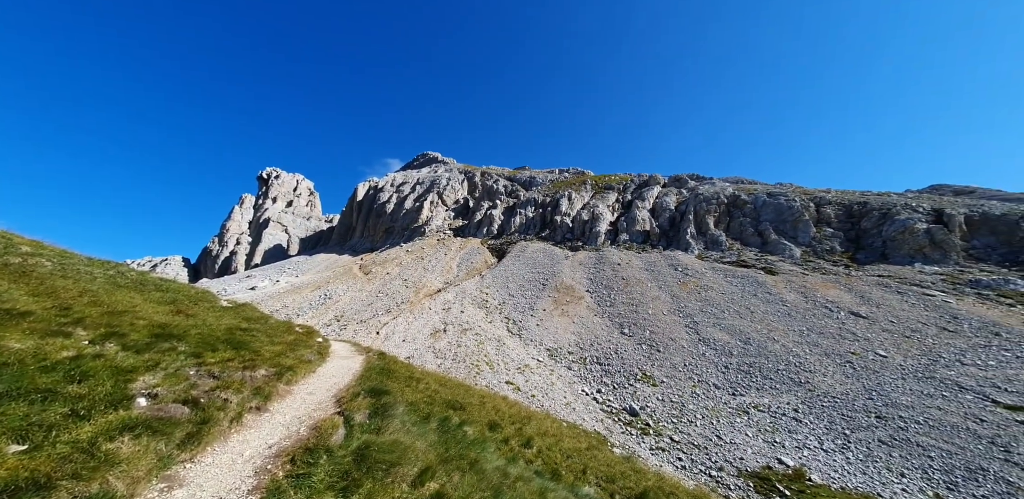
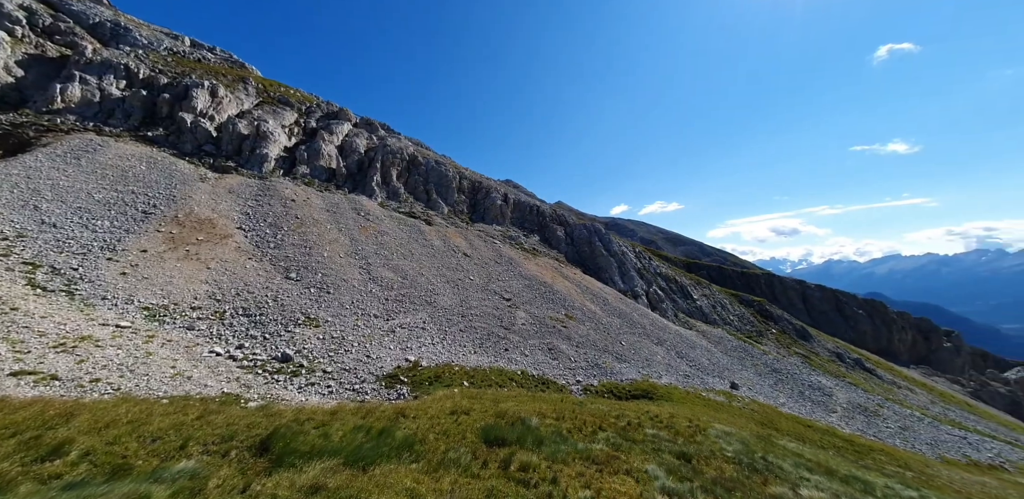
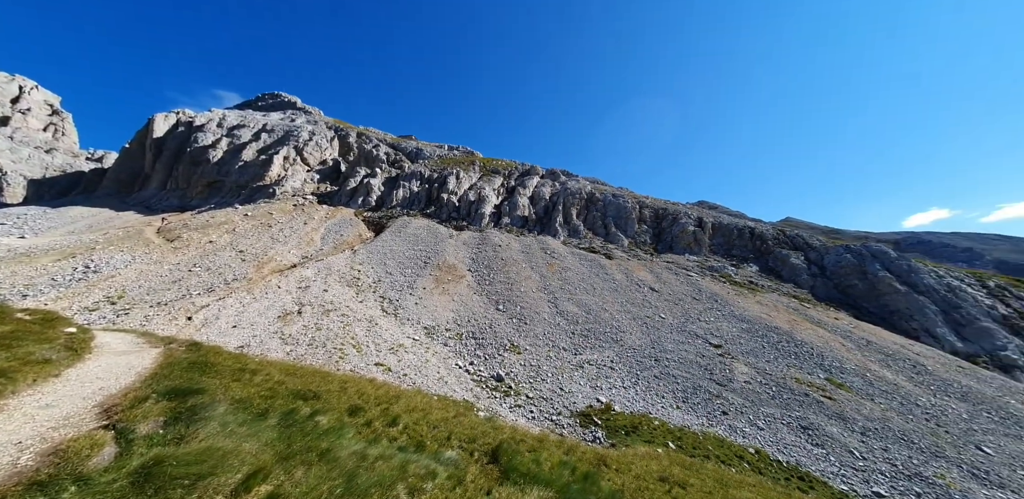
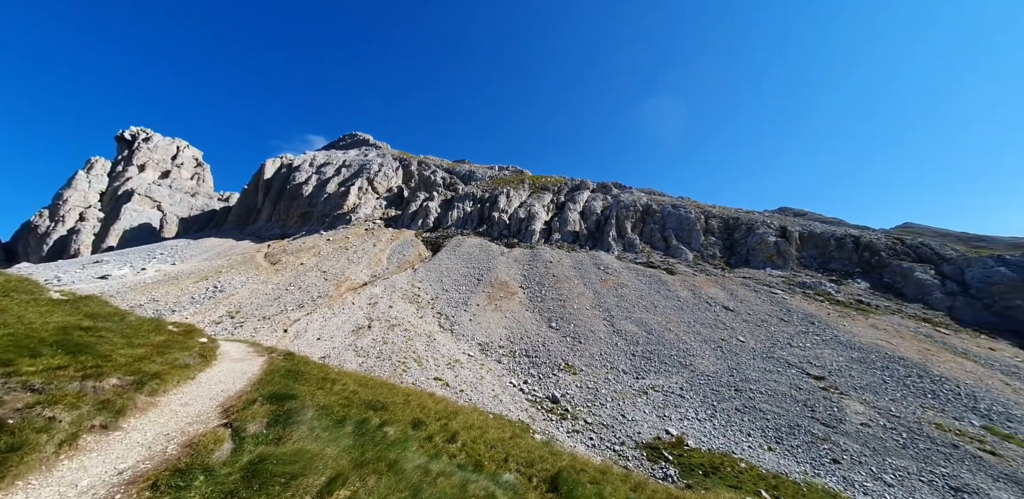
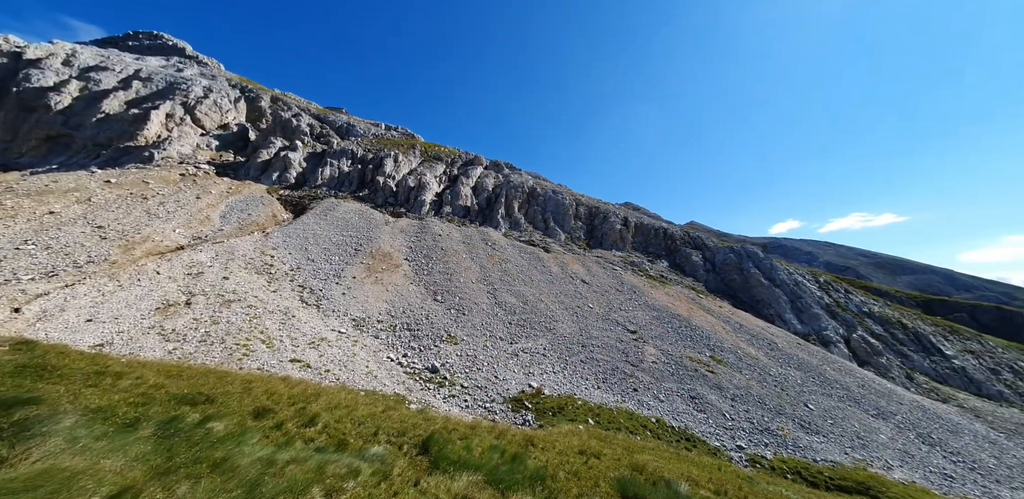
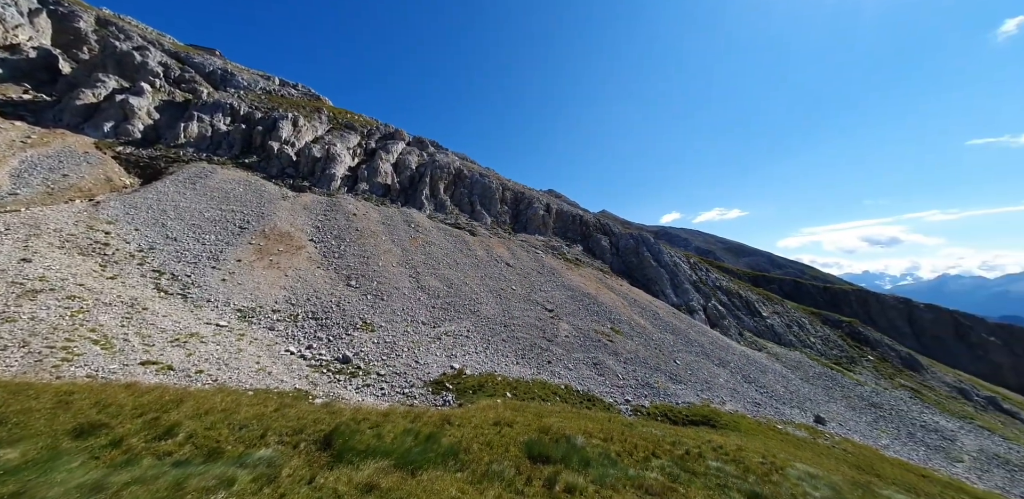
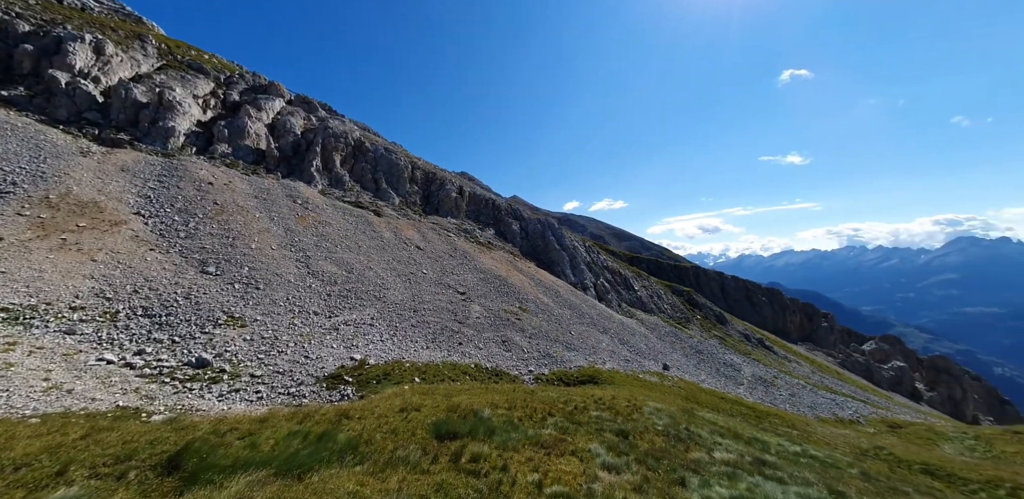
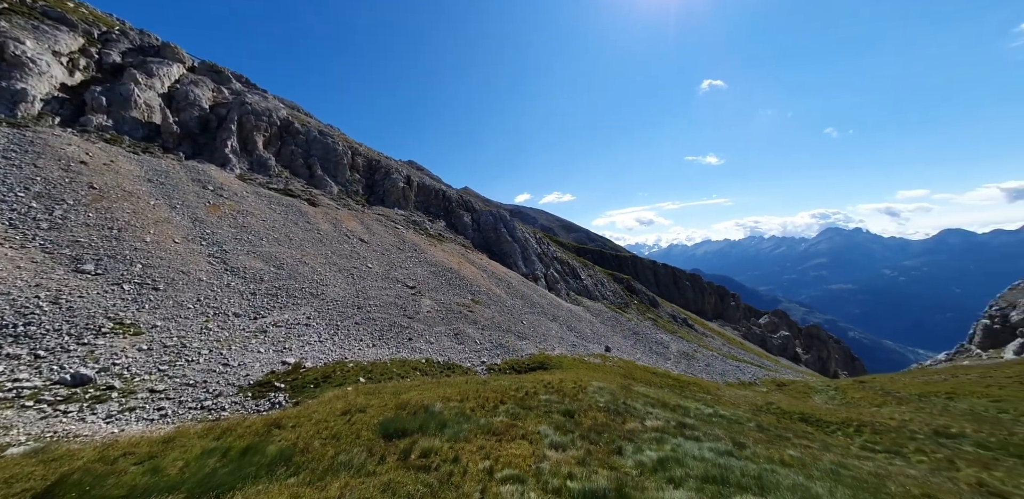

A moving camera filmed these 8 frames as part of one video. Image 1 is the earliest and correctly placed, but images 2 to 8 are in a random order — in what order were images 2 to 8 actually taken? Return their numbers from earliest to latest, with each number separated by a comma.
4, 3, 5, 6, 2, 7, 8
